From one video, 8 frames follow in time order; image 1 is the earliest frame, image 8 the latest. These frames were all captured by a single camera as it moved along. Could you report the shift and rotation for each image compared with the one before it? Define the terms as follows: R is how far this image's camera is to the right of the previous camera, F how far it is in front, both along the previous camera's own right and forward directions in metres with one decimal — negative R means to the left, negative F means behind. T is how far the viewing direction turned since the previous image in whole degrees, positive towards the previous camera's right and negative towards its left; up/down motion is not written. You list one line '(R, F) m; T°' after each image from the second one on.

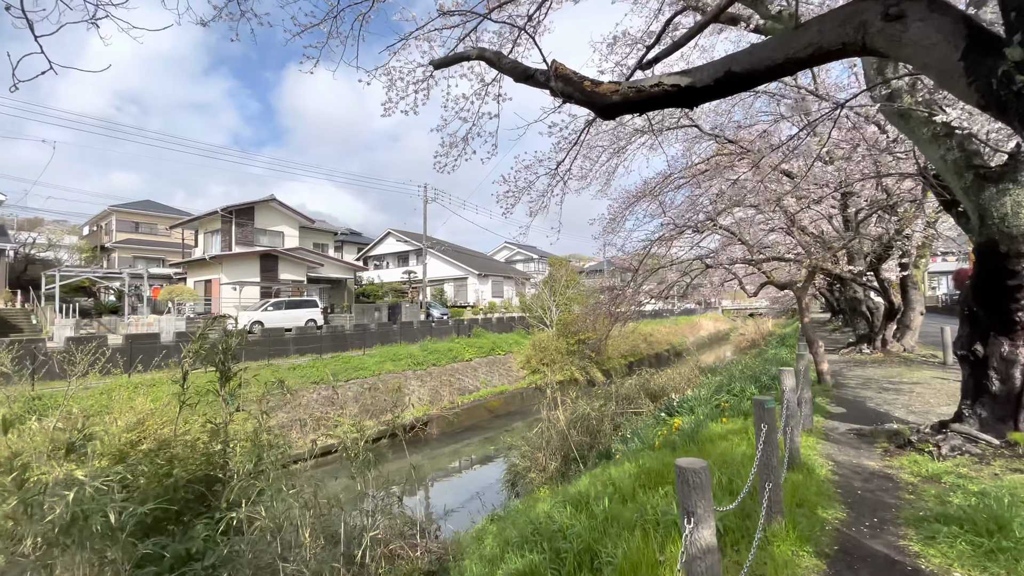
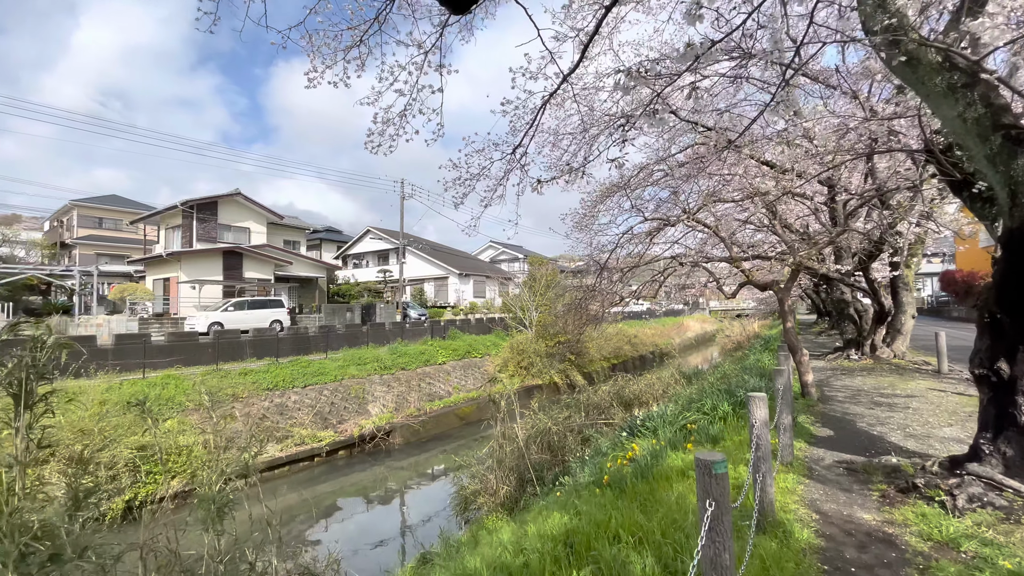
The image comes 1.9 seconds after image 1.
(+0.6, +0.8) m; +1°
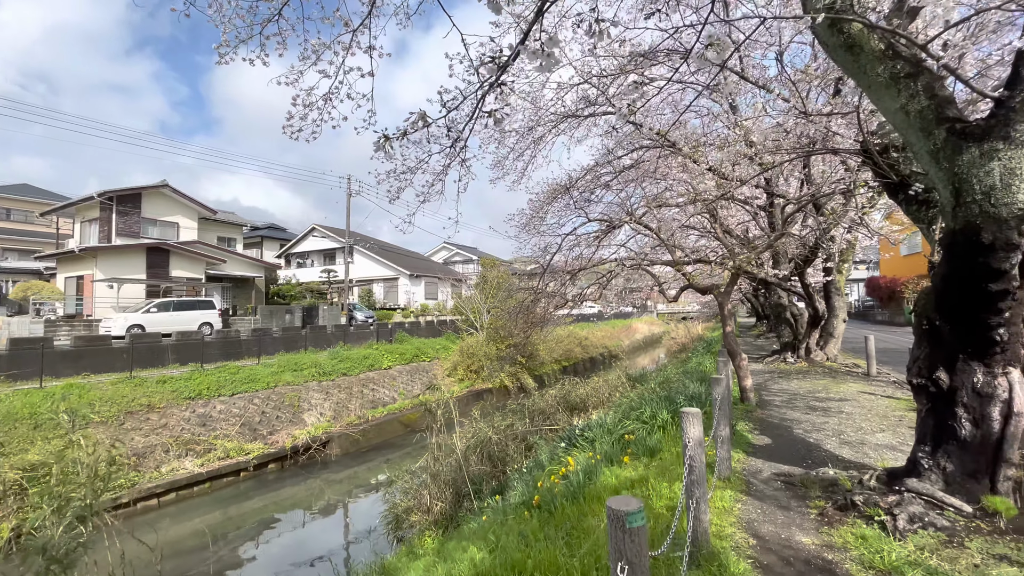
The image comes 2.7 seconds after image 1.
(+0.2, +0.3) m; +5°
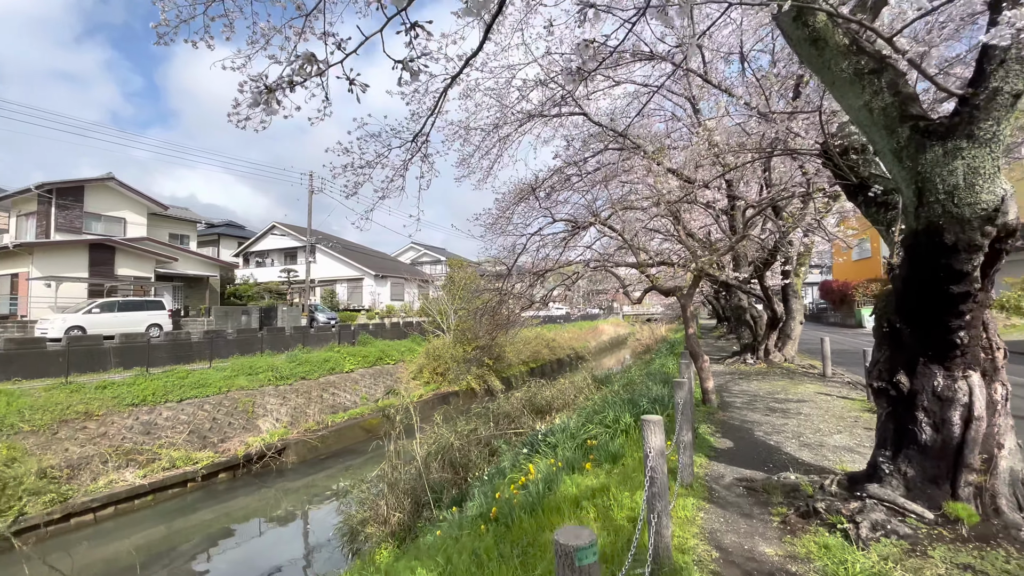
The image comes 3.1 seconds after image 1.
(+0.1, +0.2) m; +4°
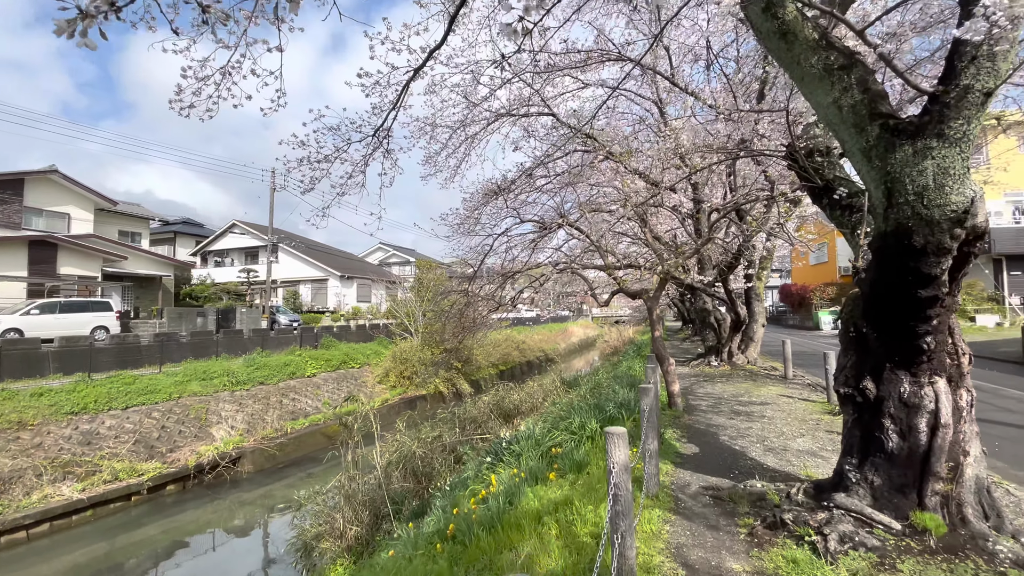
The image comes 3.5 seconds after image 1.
(+0.1, +0.2) m; +4°
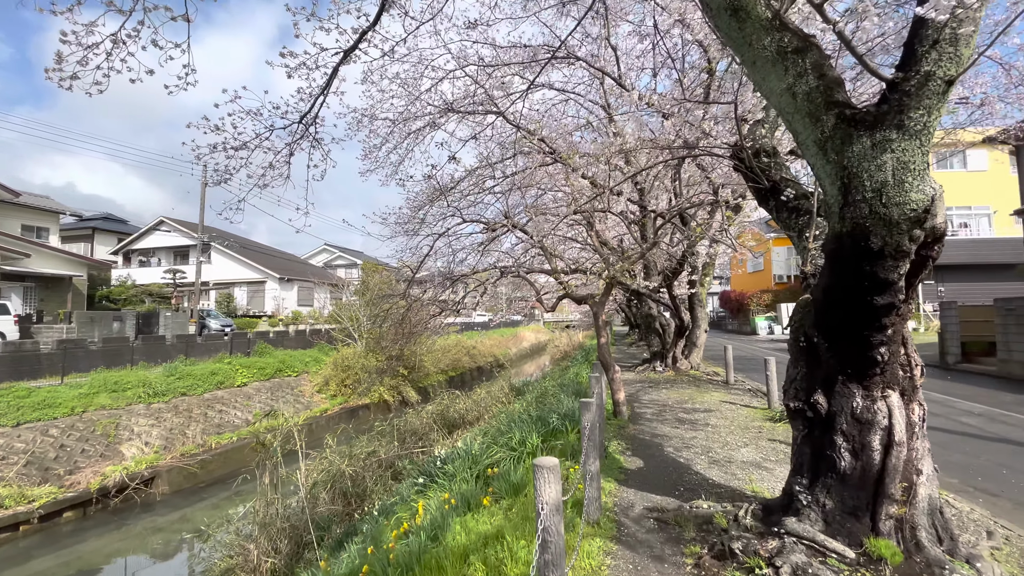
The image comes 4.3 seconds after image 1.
(+0.1, +0.3) m; +6°
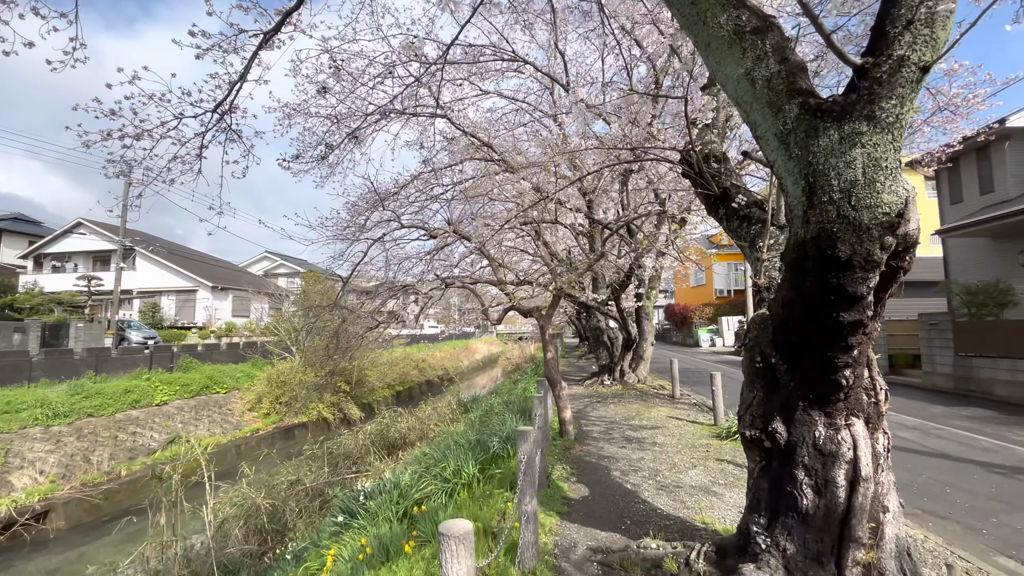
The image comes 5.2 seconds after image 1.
(+0.1, +0.3) m; +6°
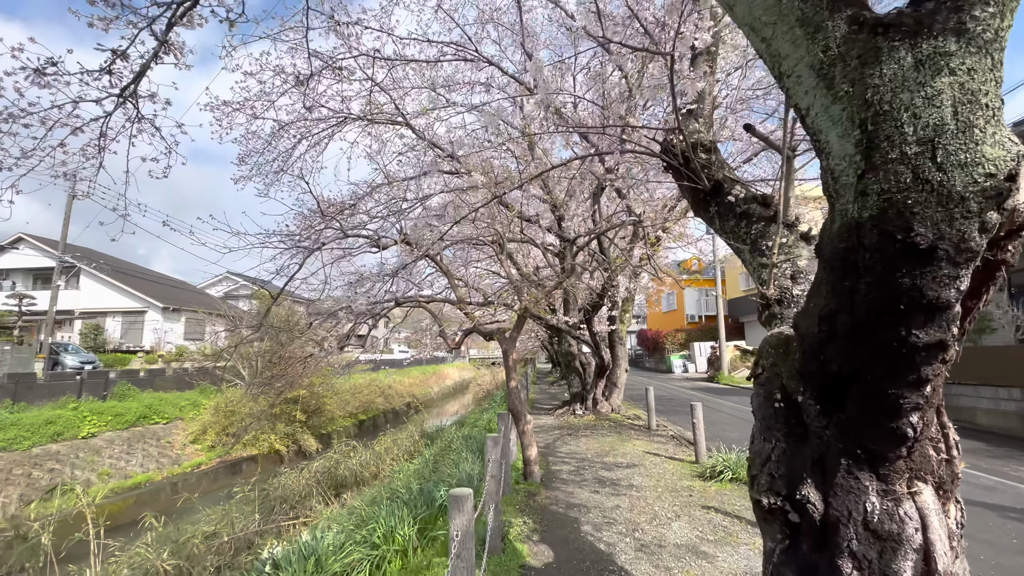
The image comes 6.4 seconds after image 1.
(+0.2, +0.6) m; +3°
